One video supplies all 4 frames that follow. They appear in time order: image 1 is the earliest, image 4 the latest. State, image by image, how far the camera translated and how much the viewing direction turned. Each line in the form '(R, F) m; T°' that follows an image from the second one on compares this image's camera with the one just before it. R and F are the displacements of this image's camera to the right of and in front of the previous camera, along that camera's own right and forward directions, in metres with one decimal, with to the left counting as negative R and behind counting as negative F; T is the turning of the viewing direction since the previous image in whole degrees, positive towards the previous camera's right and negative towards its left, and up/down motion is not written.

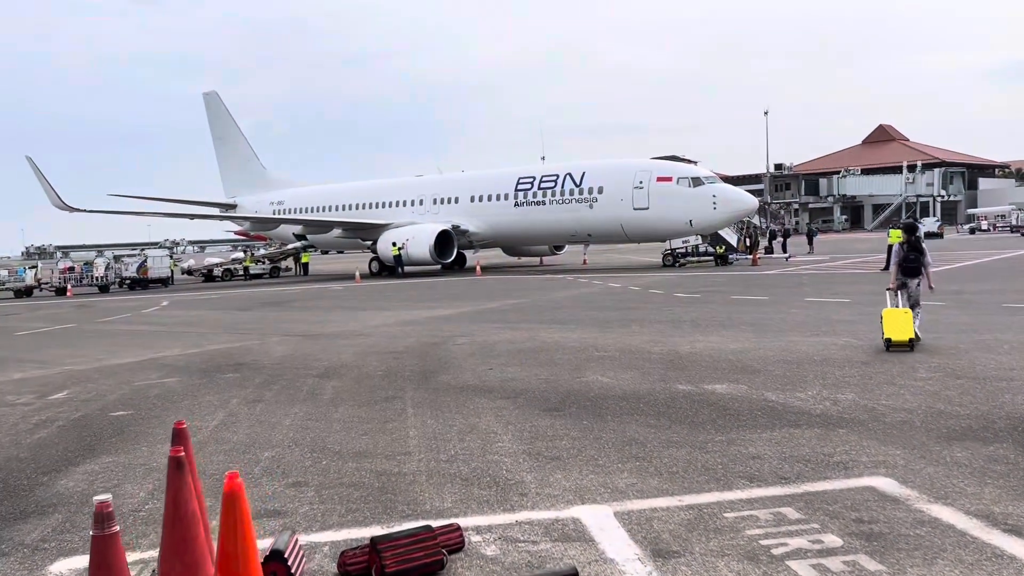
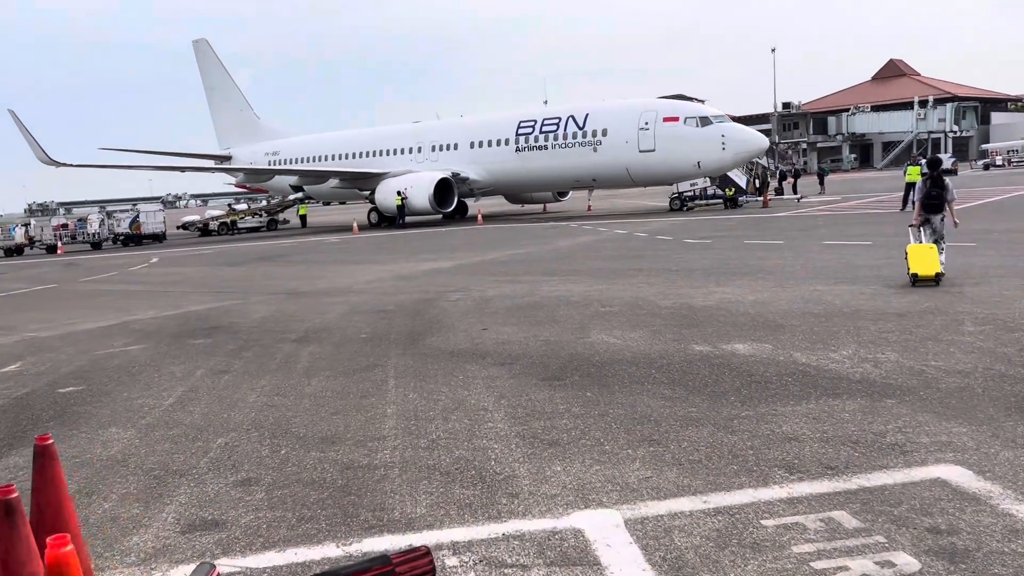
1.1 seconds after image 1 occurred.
(+0.1, +0.8) m; 0°
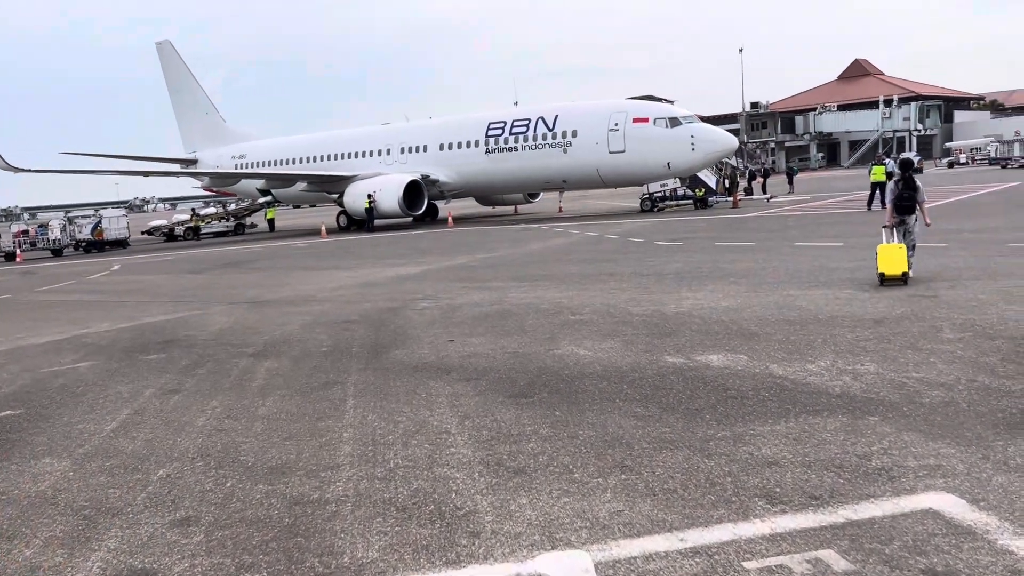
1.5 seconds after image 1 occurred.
(+0.1, +0.3) m; +2°
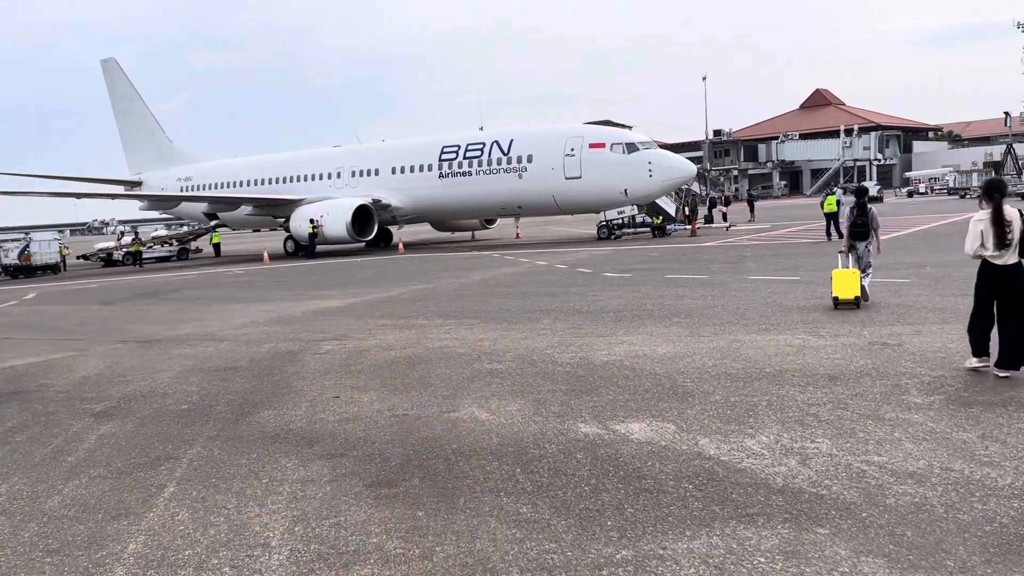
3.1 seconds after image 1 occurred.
(+0.5, +1.1) m; +2°
